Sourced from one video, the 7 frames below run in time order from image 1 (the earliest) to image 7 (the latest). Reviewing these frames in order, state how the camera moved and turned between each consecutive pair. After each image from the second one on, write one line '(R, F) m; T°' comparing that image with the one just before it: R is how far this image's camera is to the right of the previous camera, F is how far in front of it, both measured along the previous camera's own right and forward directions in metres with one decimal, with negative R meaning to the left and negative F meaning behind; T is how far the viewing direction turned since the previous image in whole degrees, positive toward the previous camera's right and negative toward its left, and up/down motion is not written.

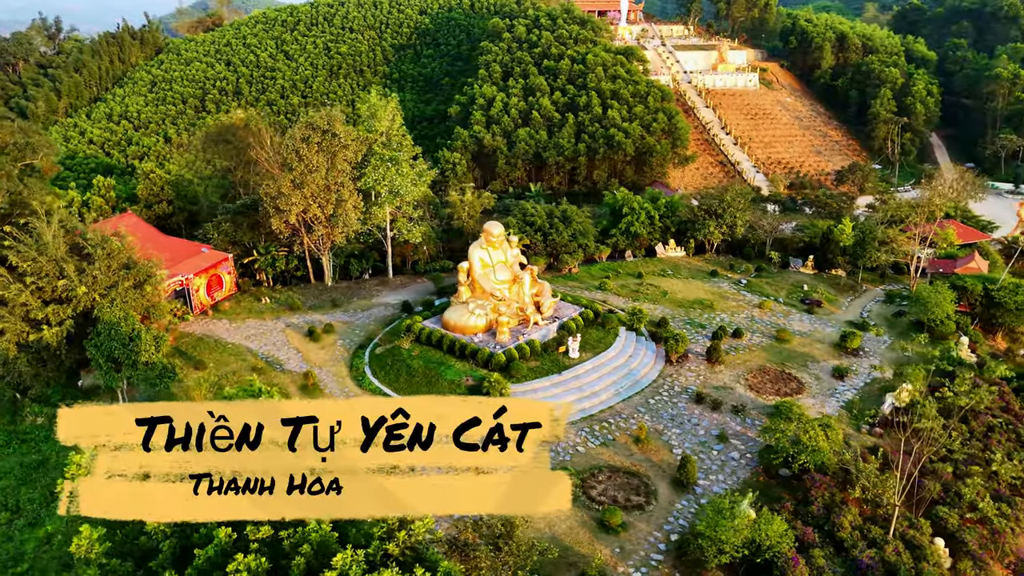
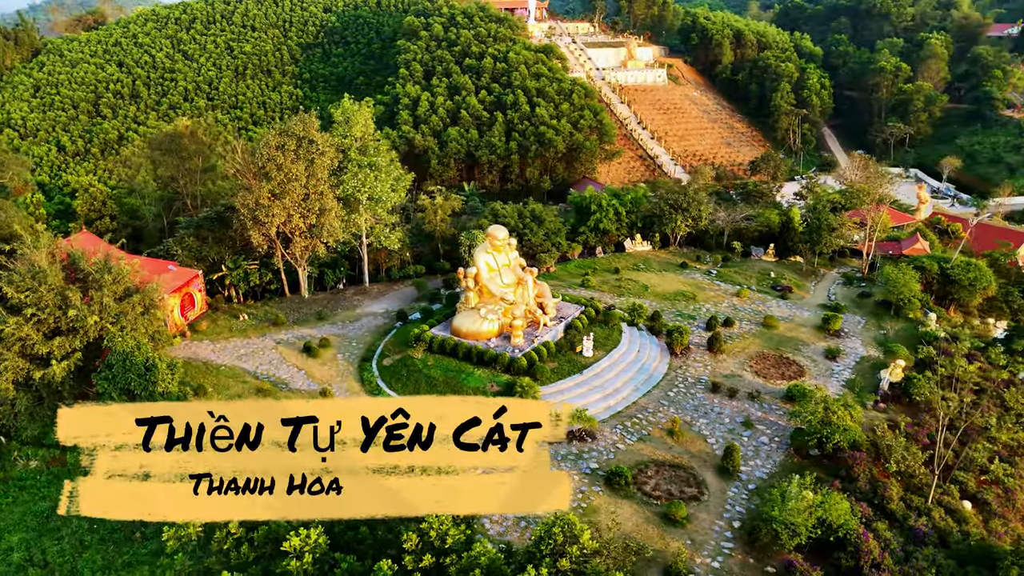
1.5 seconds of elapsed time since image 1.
(-3.2, +0.3) m; +8°
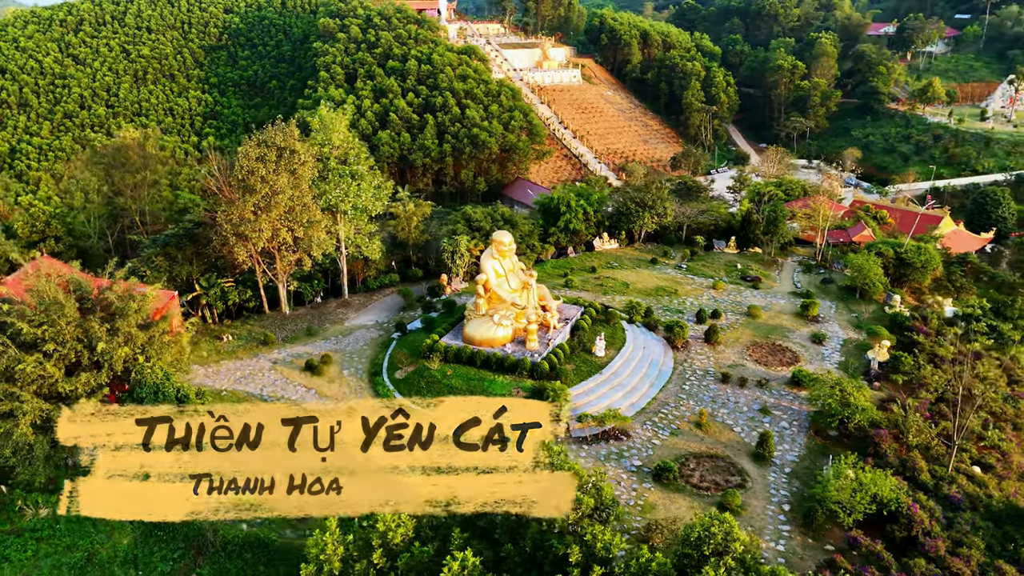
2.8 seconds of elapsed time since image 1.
(-3.2, +0.2) m; +8°
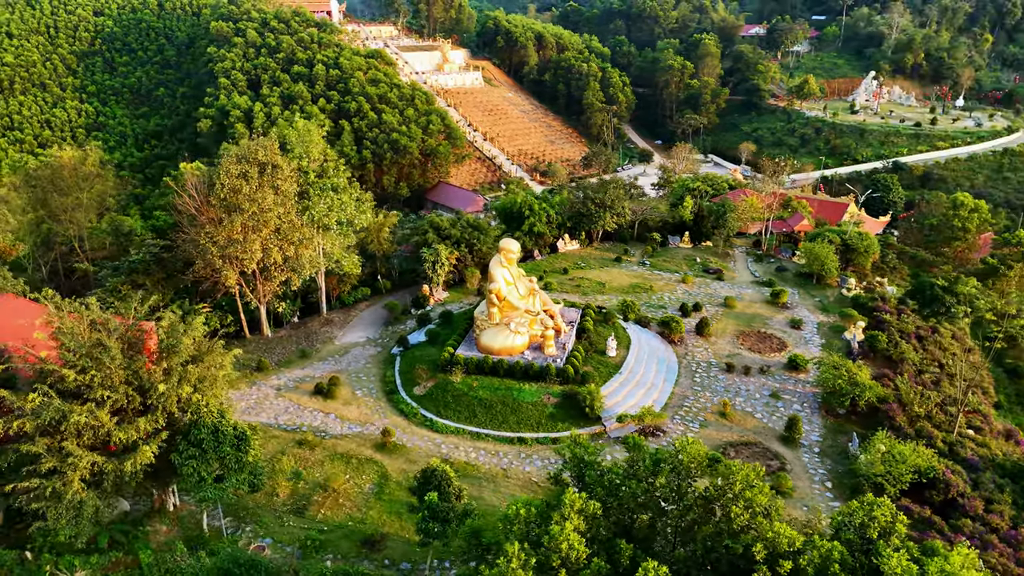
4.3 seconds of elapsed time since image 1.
(-3.8, +0.3) m; +9°
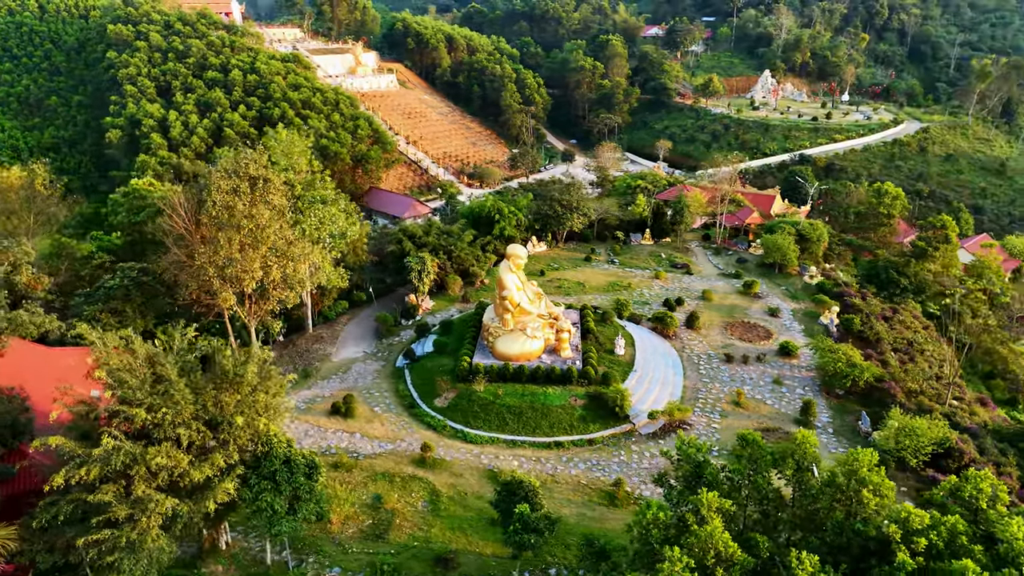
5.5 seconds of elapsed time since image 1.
(-3.3, +0.2) m; +8°
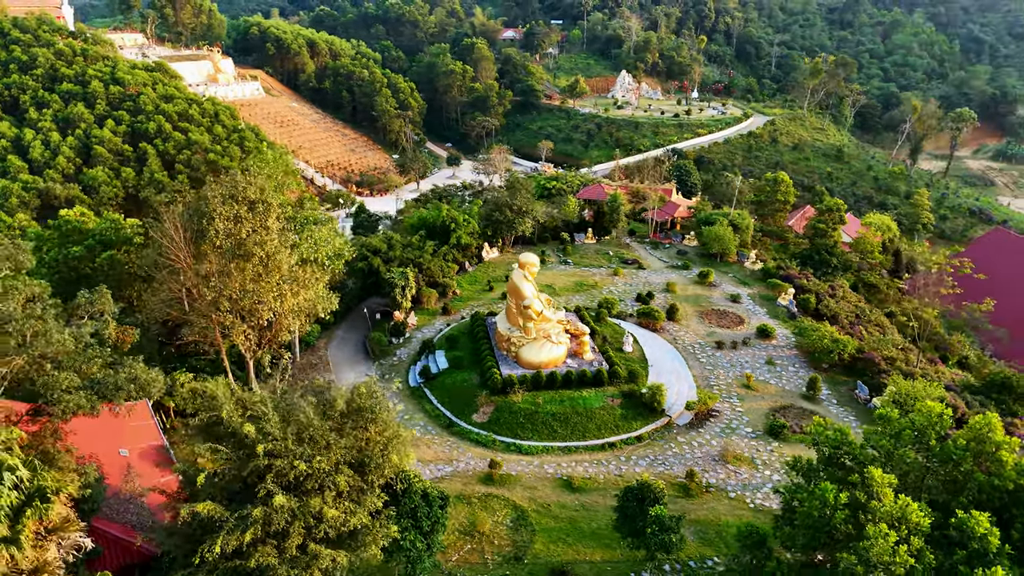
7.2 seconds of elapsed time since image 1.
(-4.9, +0.5) m; +12°
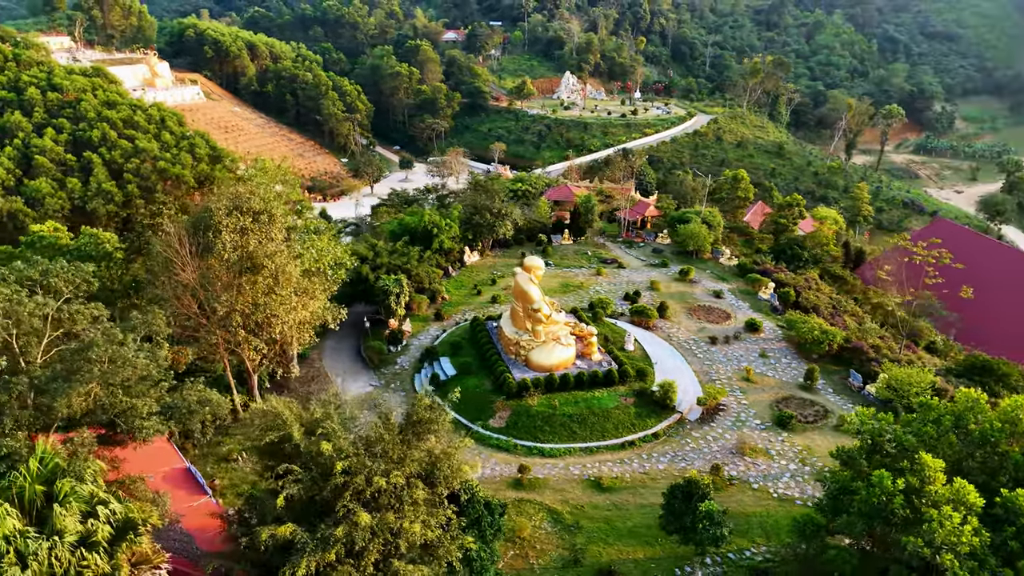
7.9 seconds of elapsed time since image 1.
(-2.0, +0.1) m; +5°
